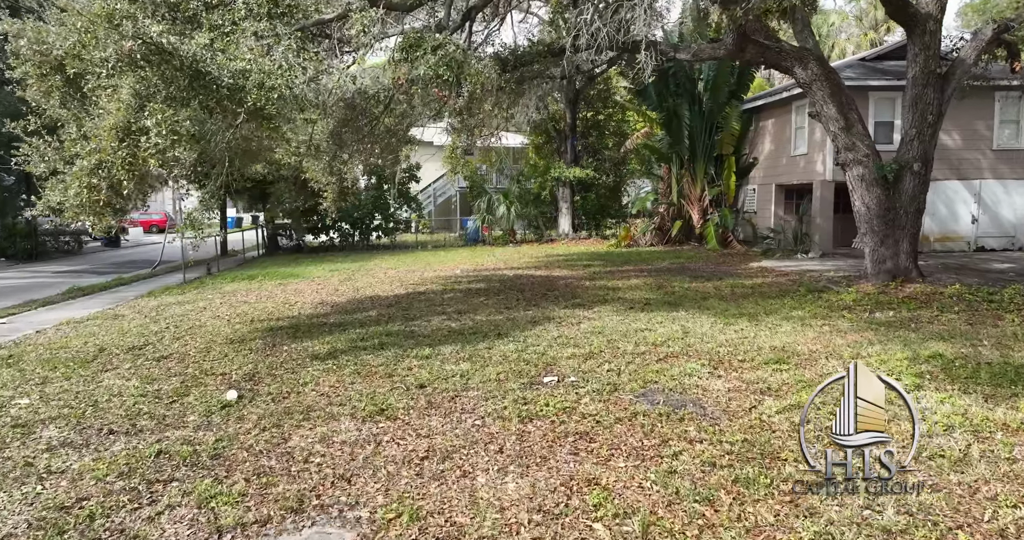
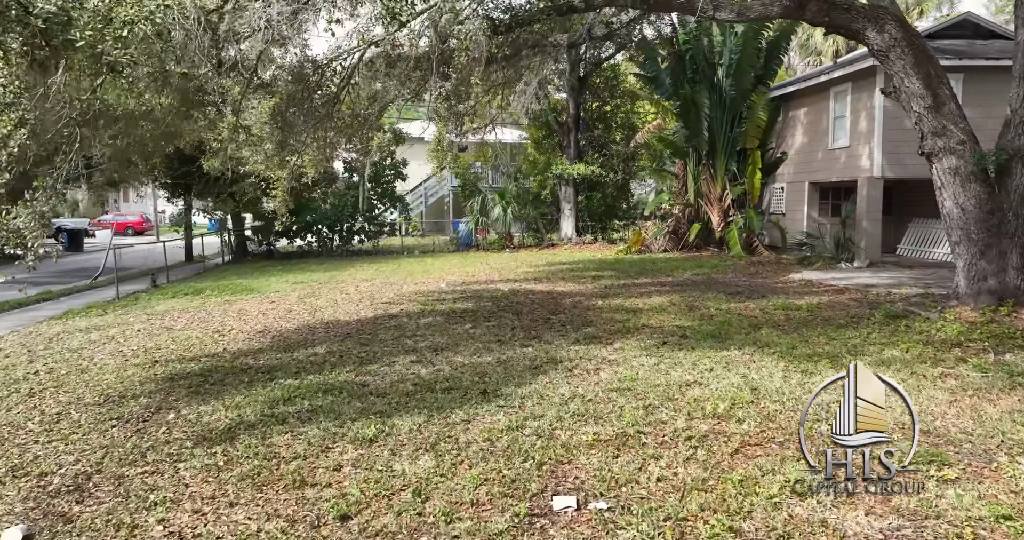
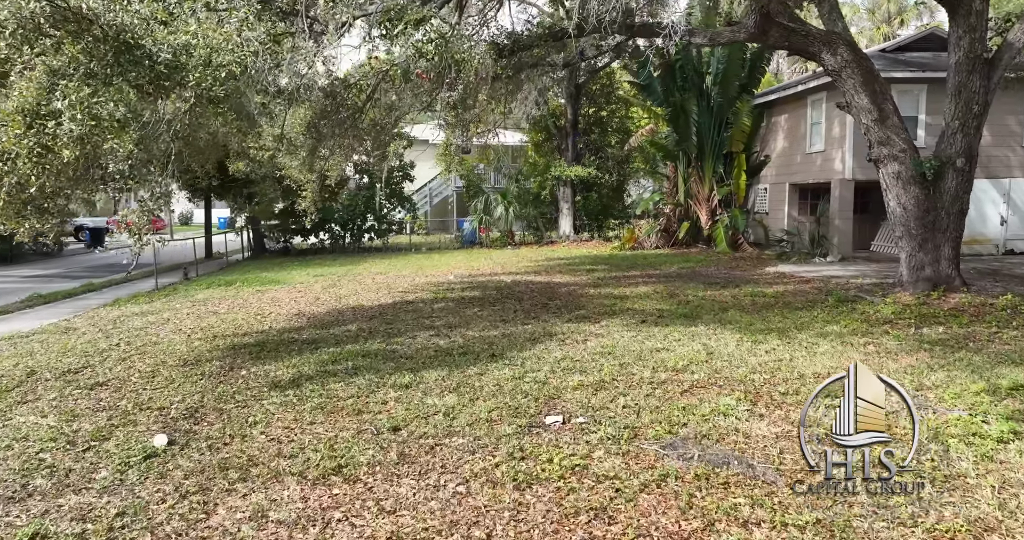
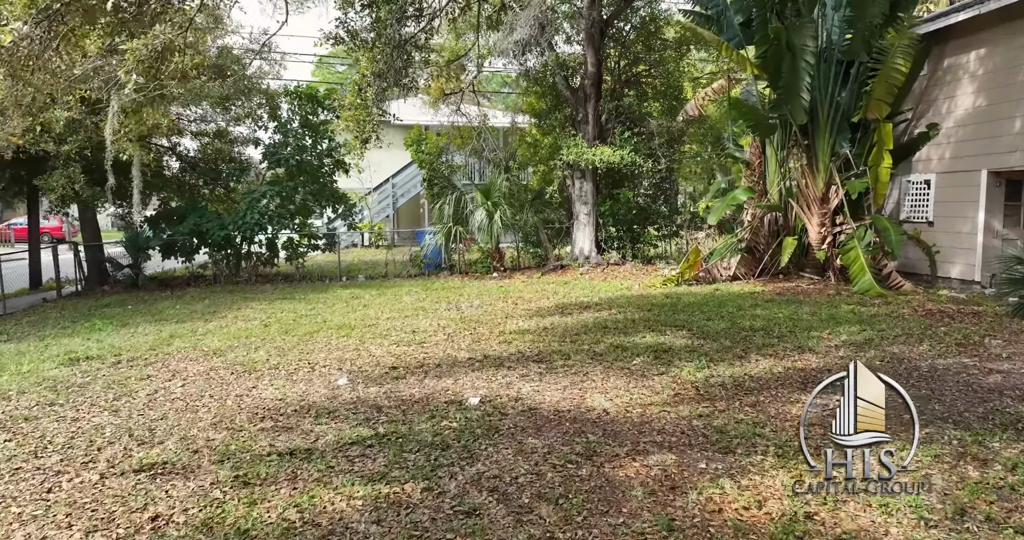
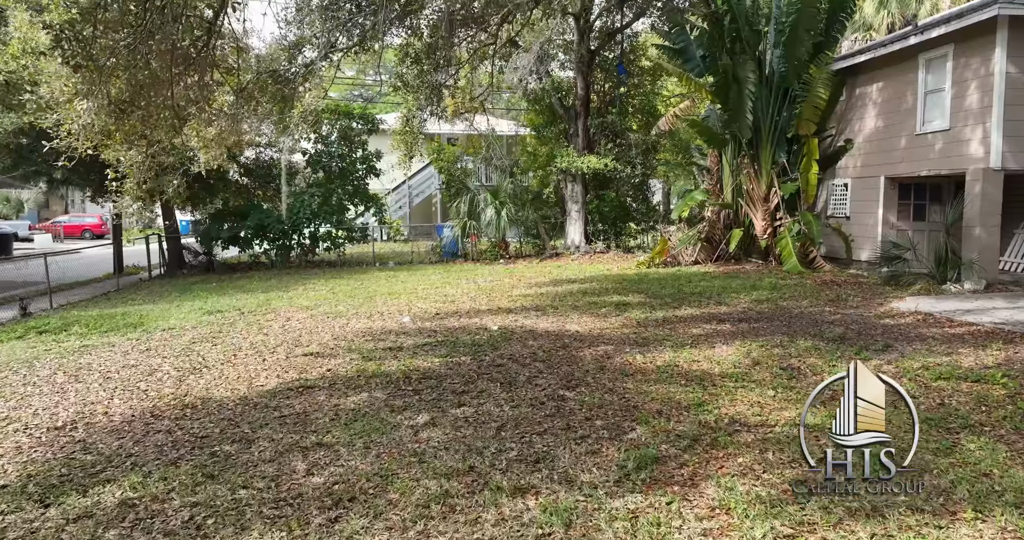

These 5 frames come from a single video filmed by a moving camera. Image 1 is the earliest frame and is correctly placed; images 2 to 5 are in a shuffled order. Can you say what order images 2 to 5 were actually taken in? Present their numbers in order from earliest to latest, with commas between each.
3, 2, 5, 4
